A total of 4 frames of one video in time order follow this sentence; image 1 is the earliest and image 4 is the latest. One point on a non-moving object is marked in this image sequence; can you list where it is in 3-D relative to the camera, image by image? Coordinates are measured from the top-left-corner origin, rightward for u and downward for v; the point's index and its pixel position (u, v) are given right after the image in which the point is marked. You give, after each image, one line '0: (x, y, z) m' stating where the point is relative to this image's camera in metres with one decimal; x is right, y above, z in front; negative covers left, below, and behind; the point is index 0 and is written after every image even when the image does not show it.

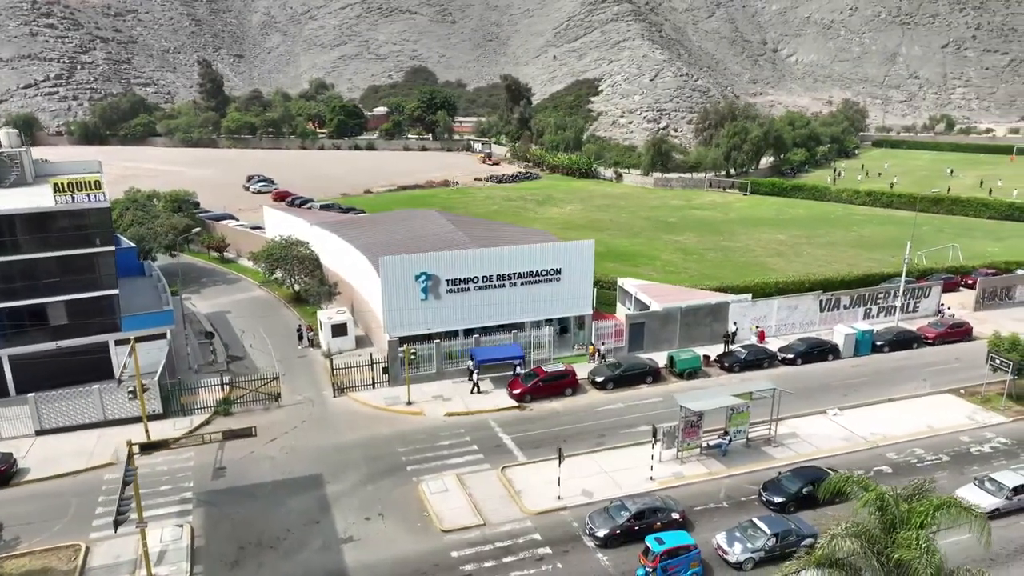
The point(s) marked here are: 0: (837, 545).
0: (+6.4, -5.1, +13.5) m
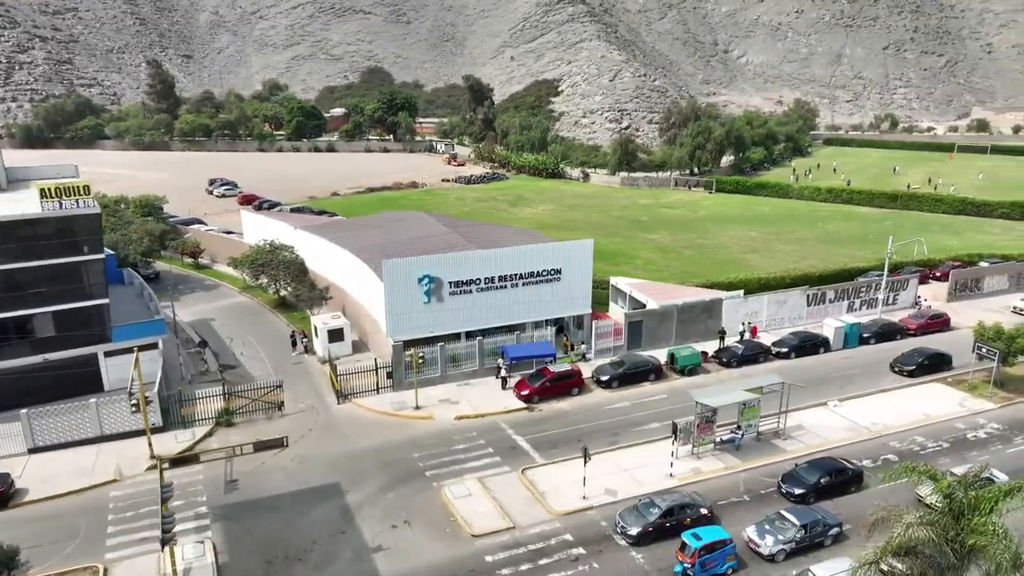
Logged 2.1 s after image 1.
0: (+8.1, -4.9, +13.9) m
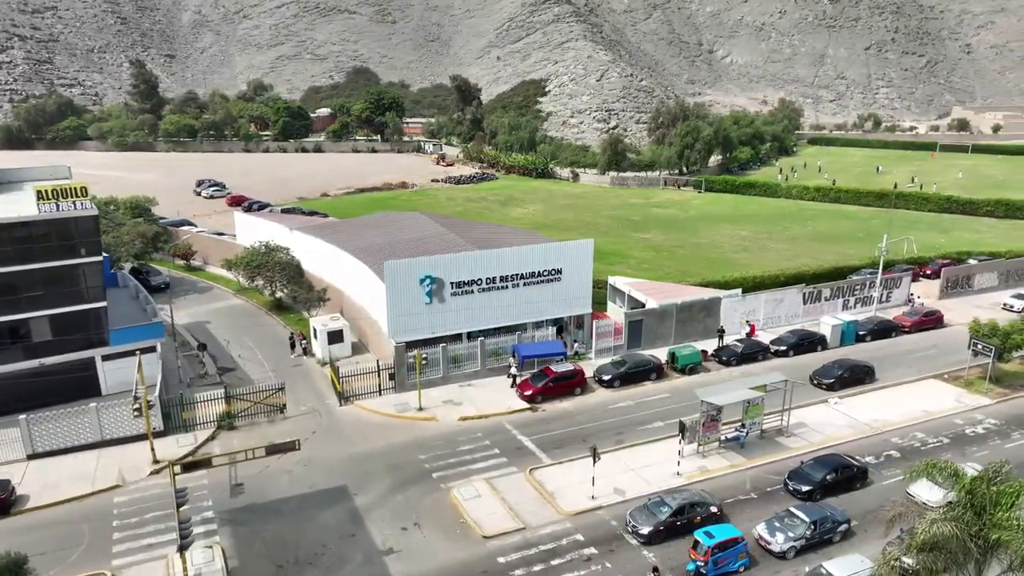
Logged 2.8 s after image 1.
0: (+8.6, -4.9, +14.0) m
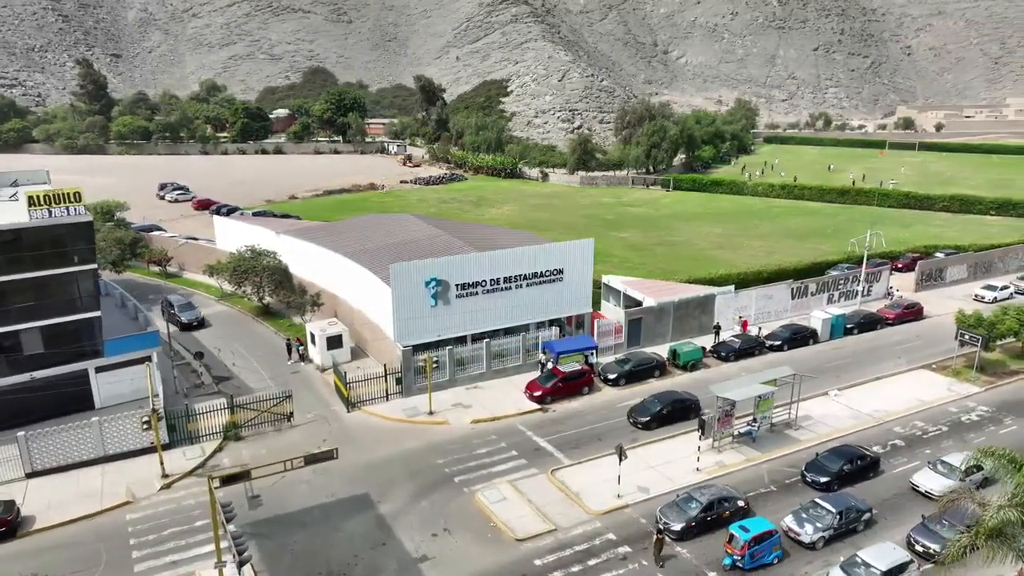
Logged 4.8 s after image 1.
0: (+10.2, -4.8, +14.5) m
